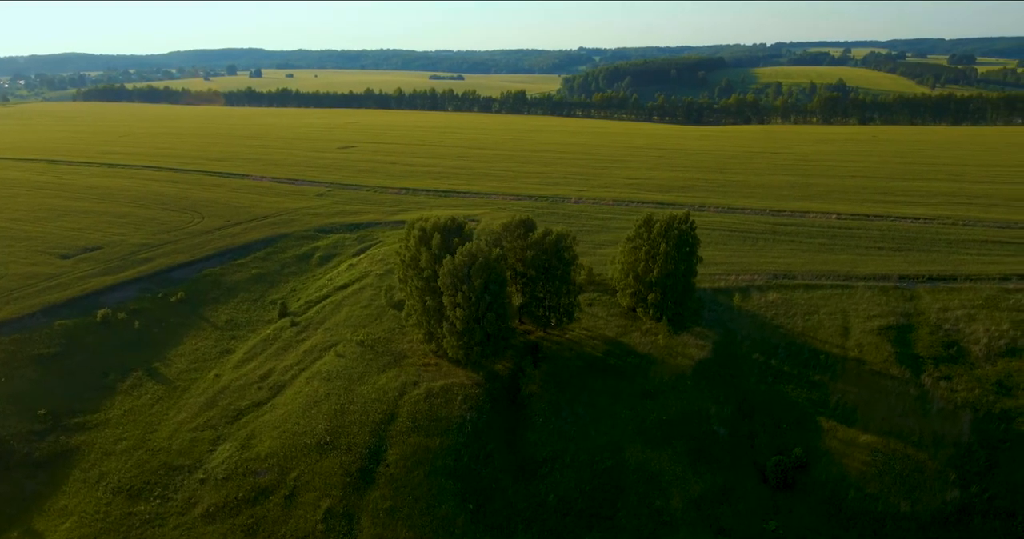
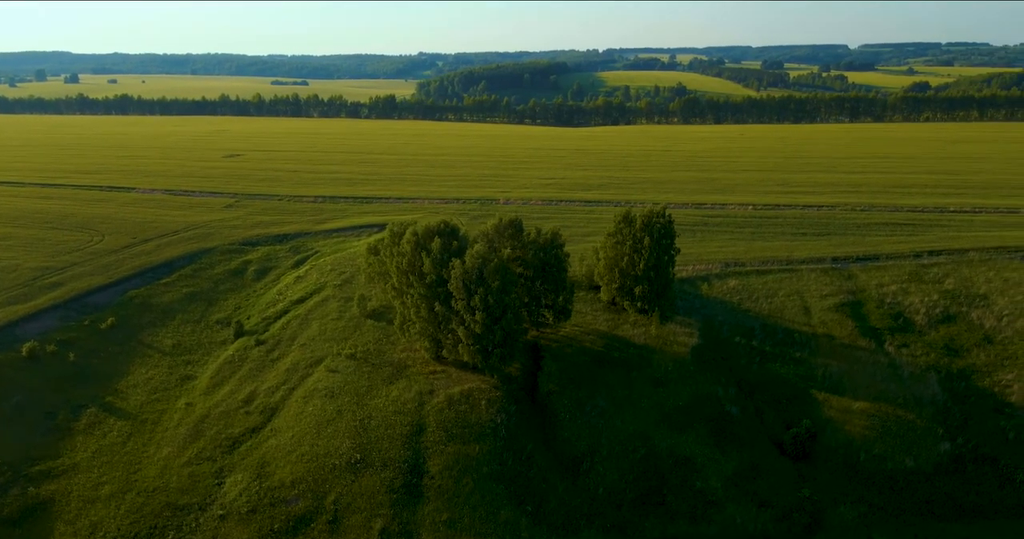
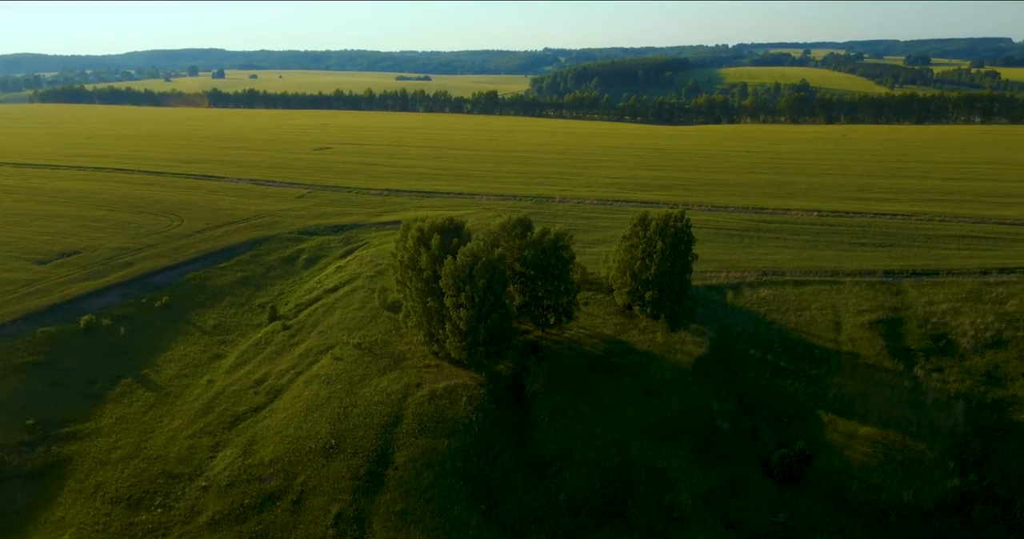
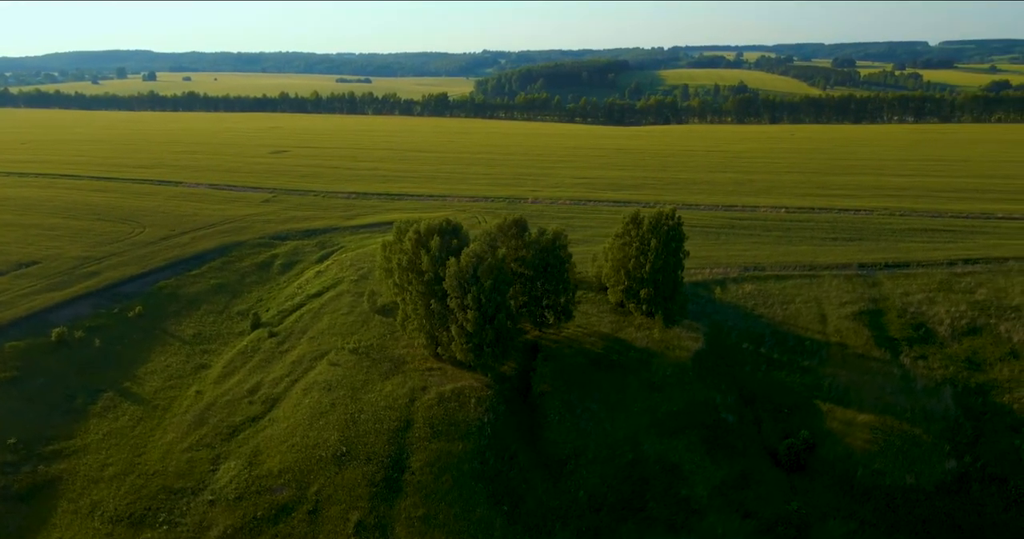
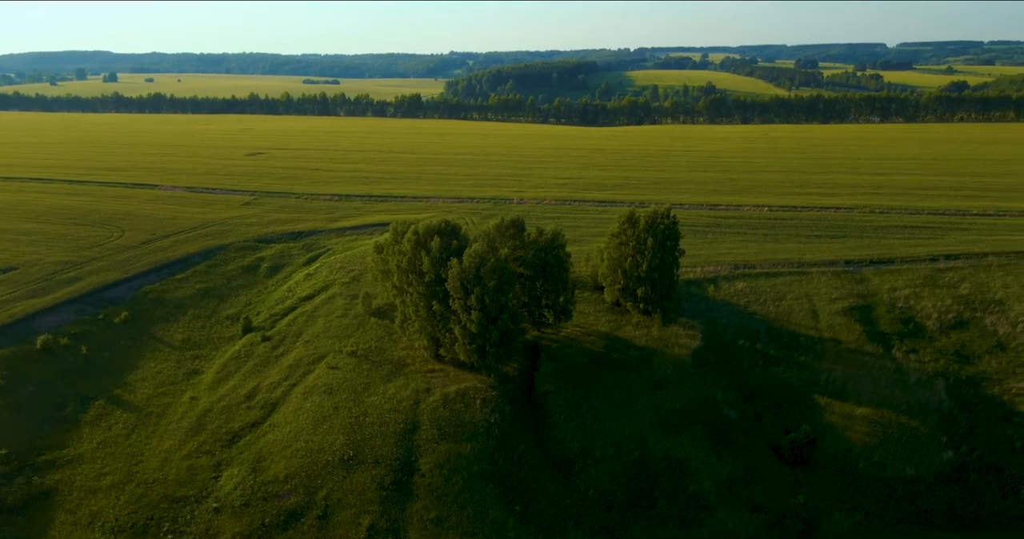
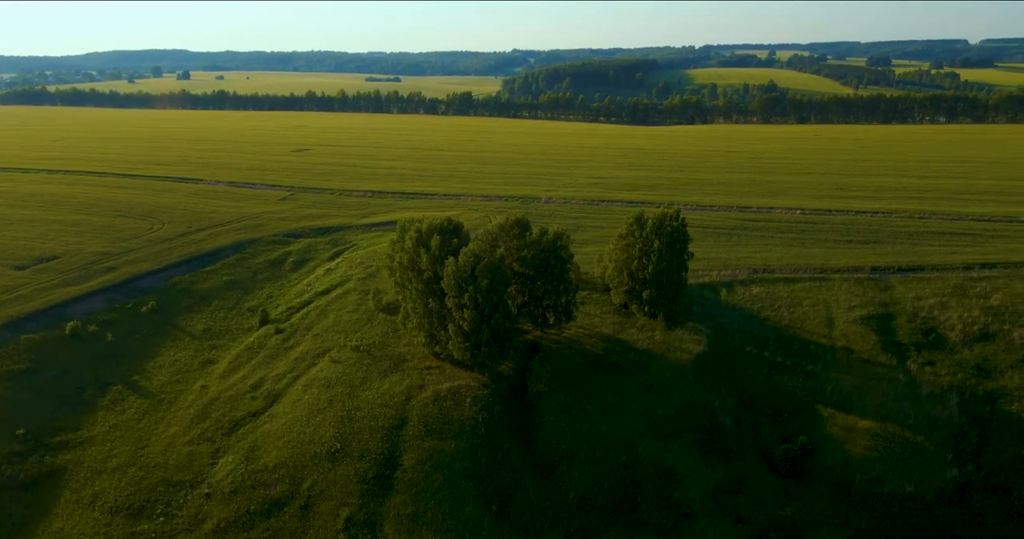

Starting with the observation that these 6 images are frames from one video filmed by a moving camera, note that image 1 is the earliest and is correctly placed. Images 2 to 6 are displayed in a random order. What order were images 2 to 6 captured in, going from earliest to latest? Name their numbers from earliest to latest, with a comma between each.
3, 6, 4, 5, 2
